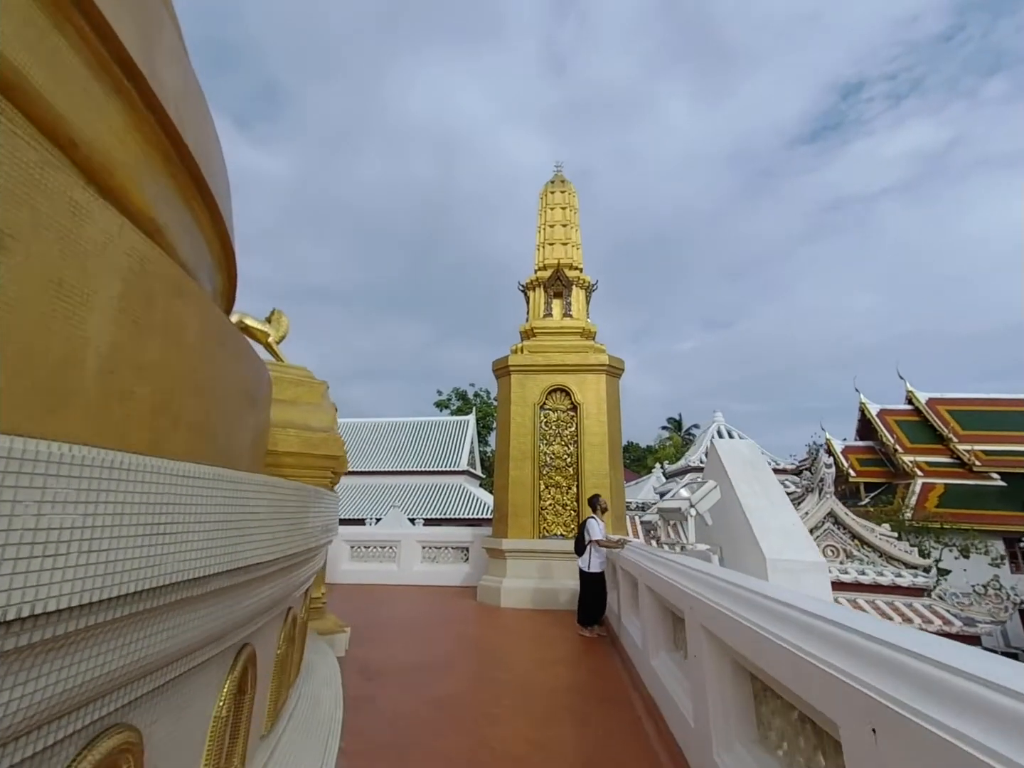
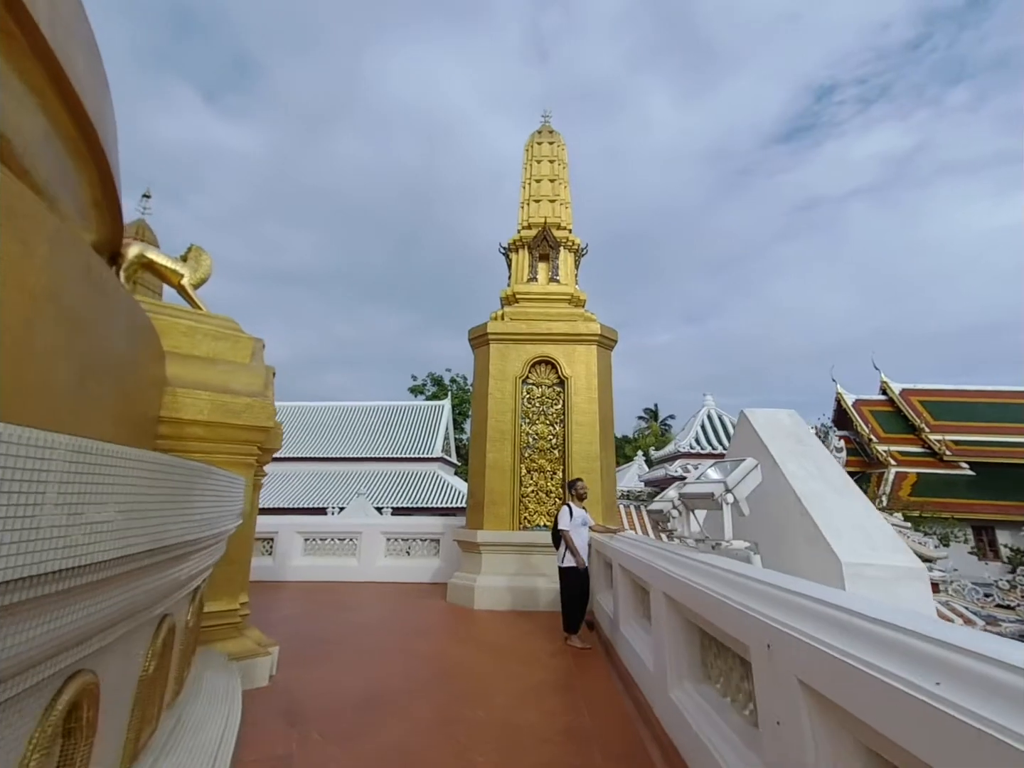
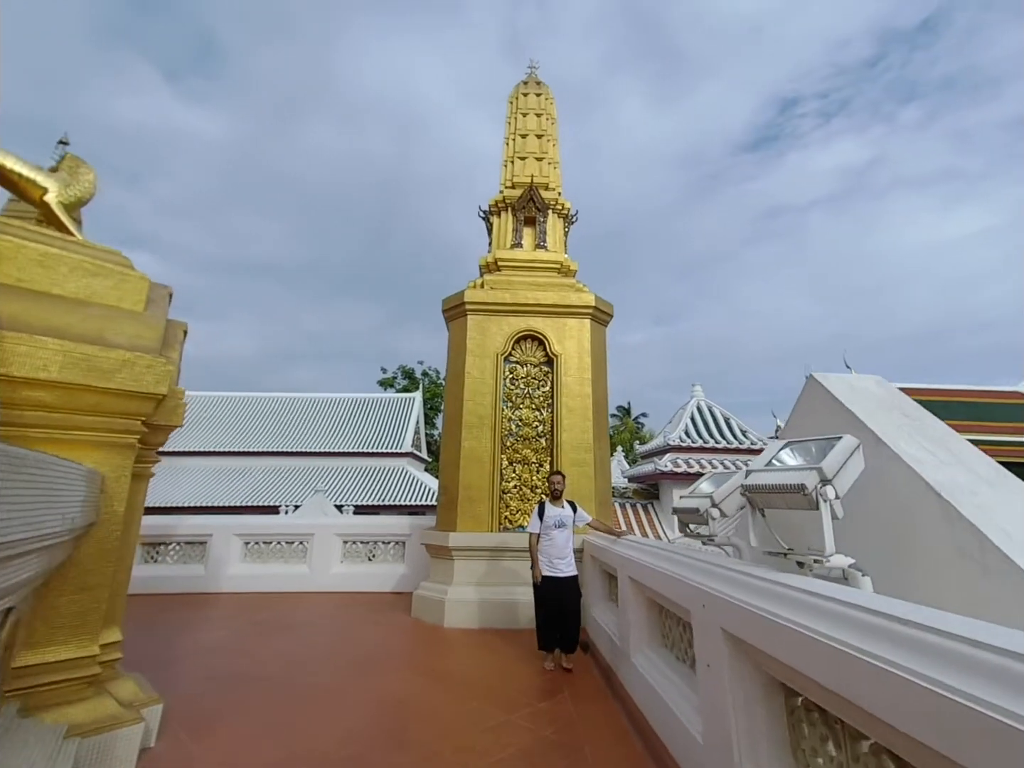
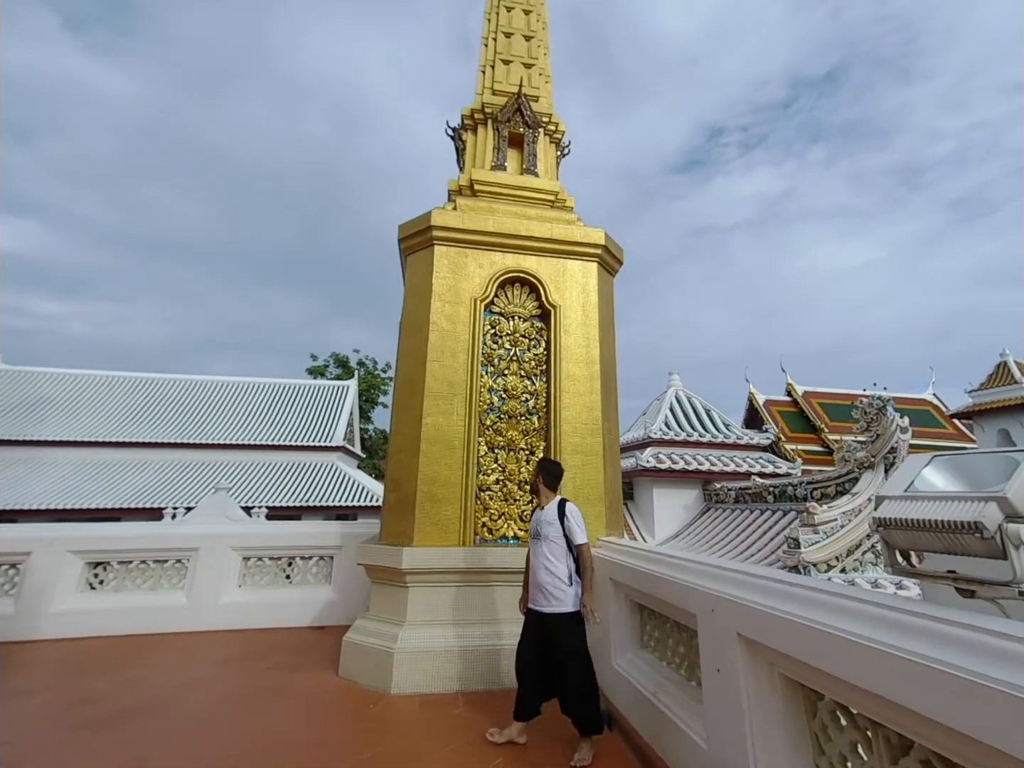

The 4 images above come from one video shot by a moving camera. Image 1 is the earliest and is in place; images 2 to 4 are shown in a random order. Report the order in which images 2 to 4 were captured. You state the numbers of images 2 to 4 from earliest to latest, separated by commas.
2, 3, 4
